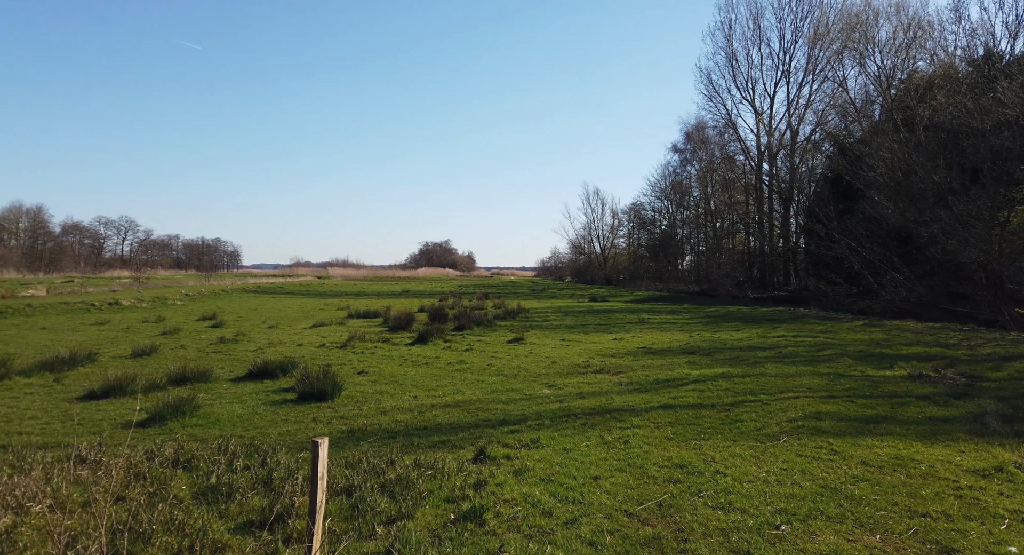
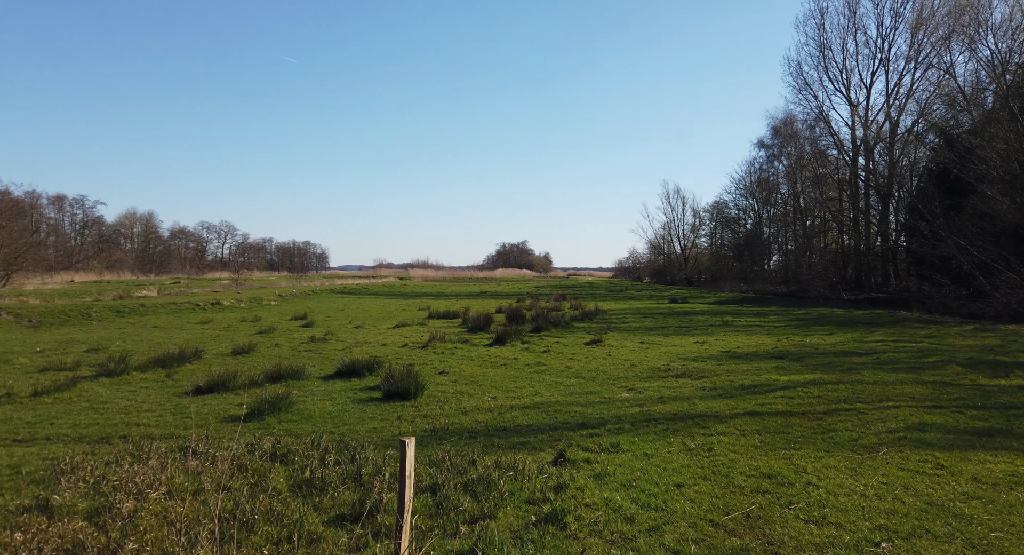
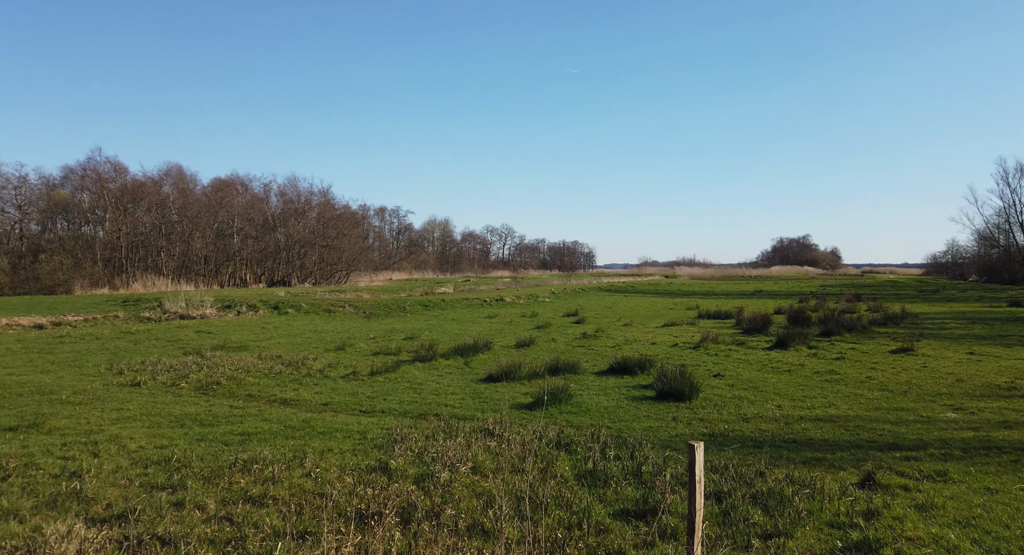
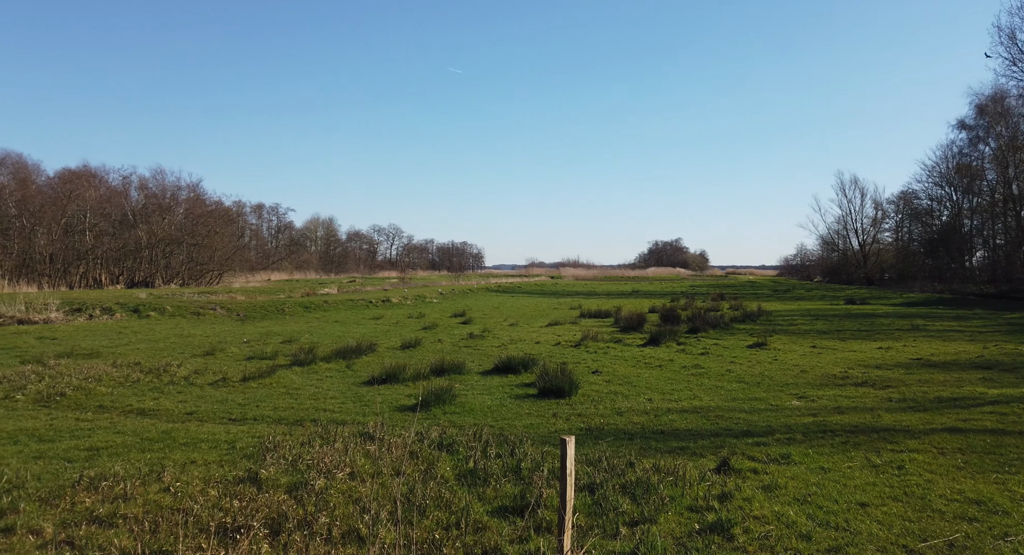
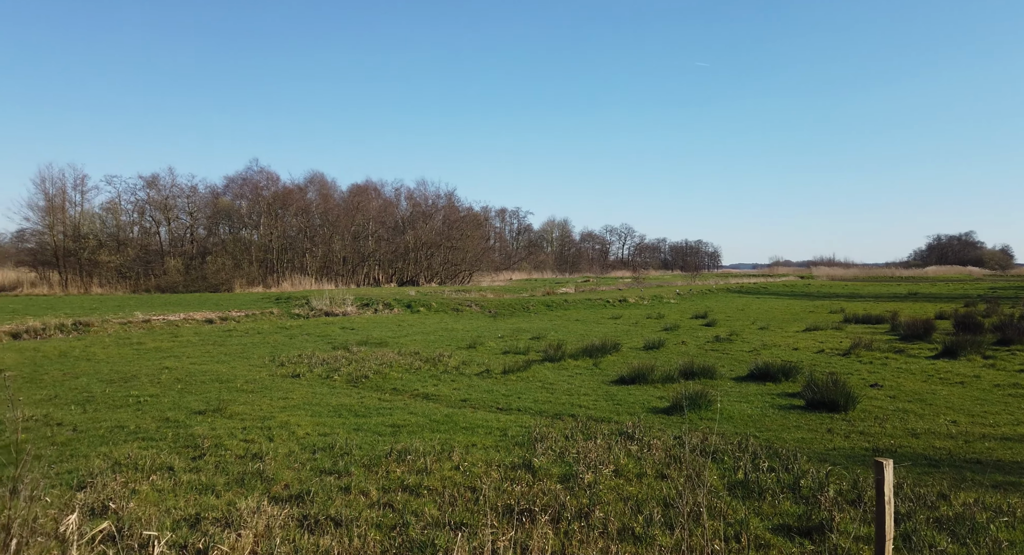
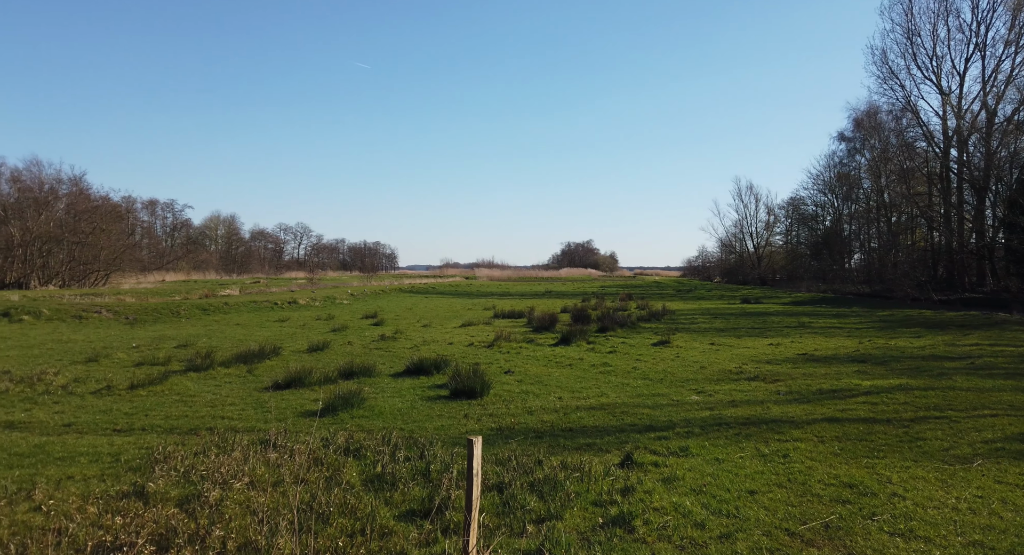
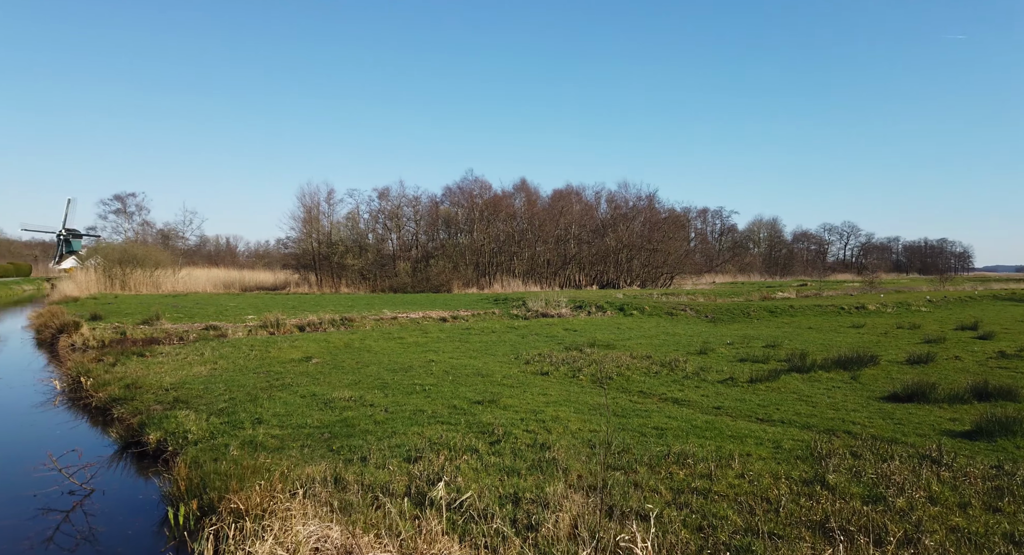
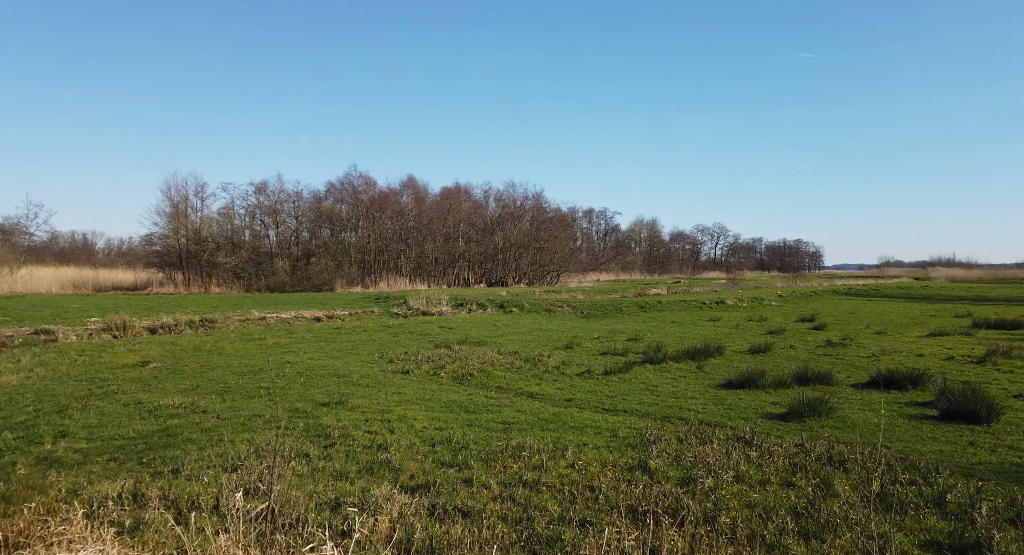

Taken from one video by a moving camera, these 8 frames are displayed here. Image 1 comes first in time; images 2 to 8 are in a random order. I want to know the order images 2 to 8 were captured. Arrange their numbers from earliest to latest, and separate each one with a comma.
2, 6, 4, 3, 5, 8, 7
